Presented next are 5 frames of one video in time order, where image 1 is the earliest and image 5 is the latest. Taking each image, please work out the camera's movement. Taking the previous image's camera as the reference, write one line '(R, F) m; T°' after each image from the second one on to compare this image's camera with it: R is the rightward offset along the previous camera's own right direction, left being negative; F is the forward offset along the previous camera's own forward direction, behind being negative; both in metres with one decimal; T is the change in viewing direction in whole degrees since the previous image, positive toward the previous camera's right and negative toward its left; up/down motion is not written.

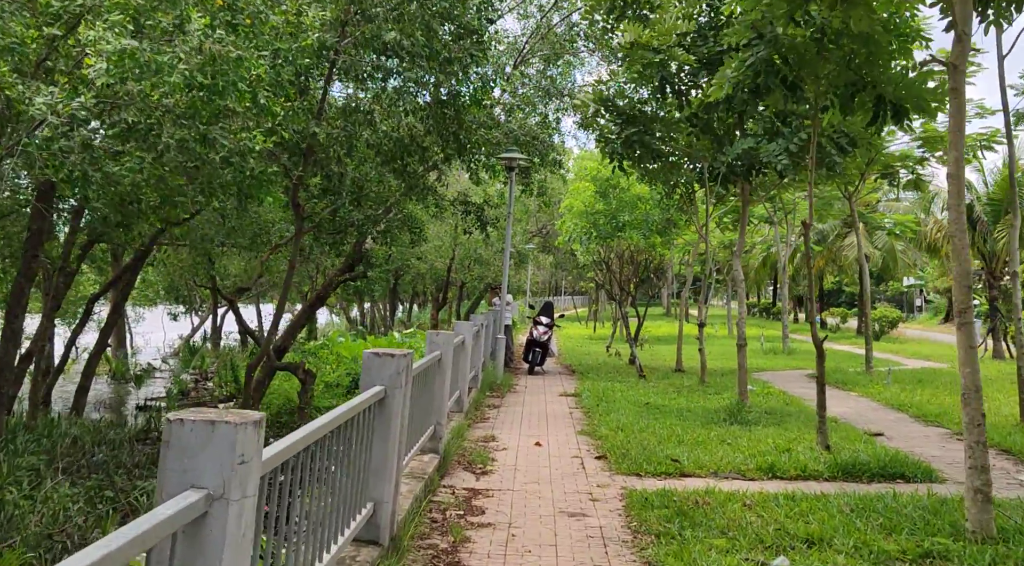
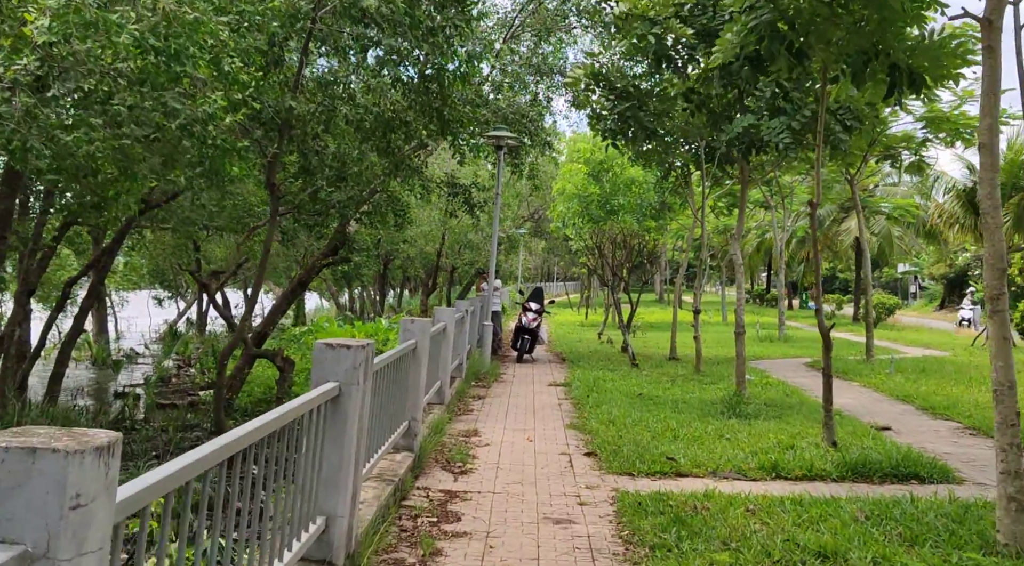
(+0.1, +0.5) m; 0°
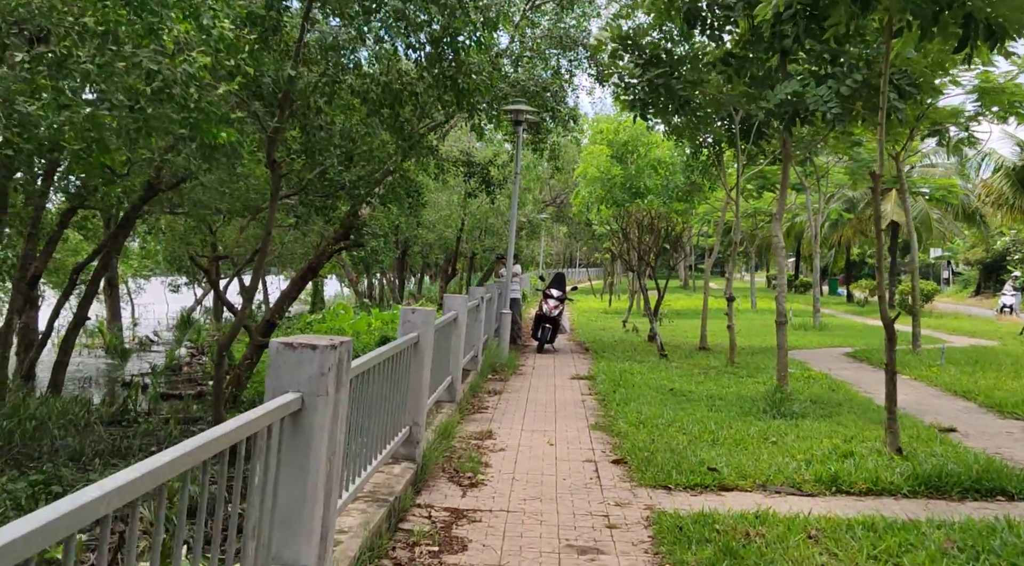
(0.0, +0.7) m; -1°
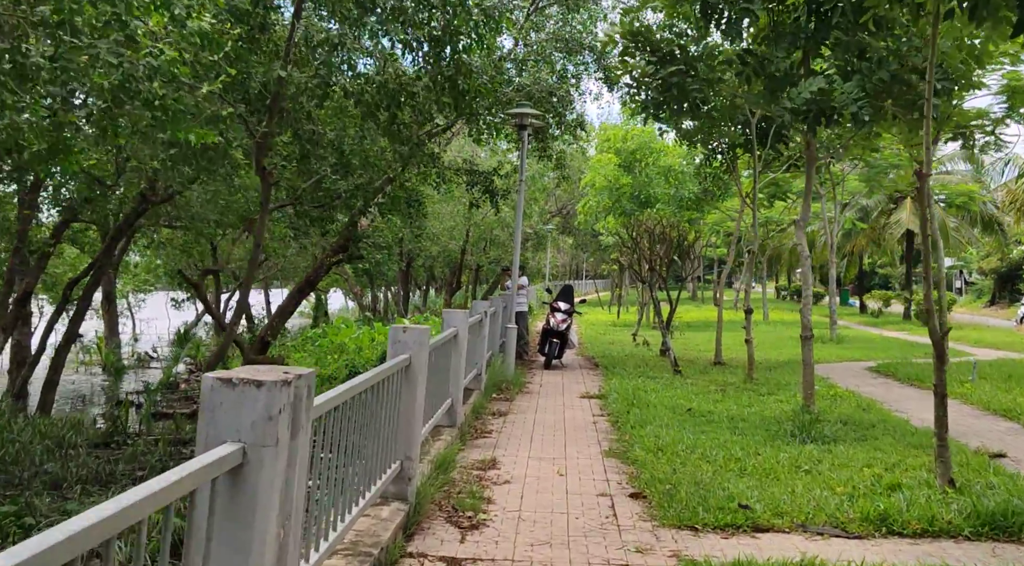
(0.0, +0.5) m; 0°
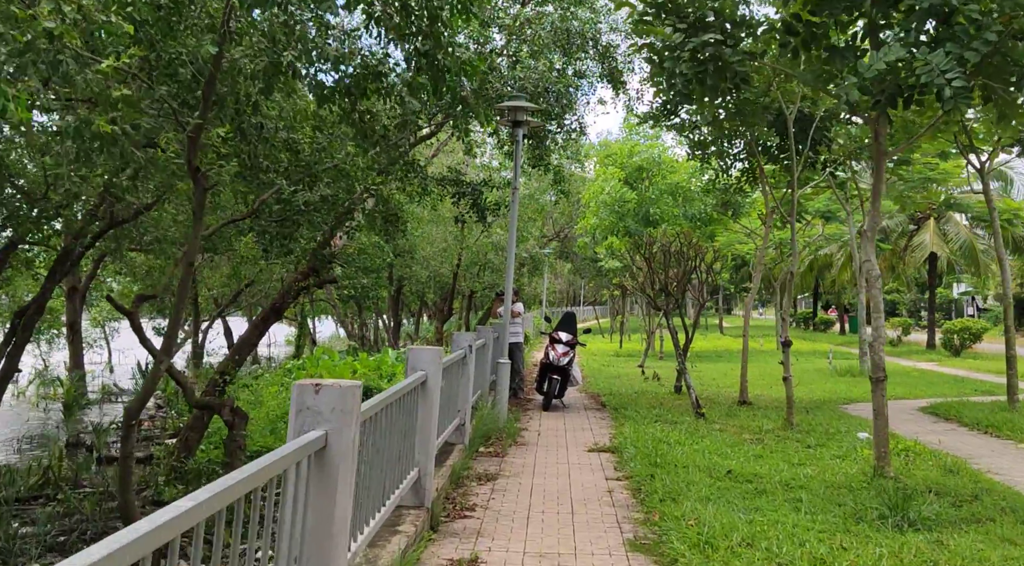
(0.0, +1.5) m; 0°
